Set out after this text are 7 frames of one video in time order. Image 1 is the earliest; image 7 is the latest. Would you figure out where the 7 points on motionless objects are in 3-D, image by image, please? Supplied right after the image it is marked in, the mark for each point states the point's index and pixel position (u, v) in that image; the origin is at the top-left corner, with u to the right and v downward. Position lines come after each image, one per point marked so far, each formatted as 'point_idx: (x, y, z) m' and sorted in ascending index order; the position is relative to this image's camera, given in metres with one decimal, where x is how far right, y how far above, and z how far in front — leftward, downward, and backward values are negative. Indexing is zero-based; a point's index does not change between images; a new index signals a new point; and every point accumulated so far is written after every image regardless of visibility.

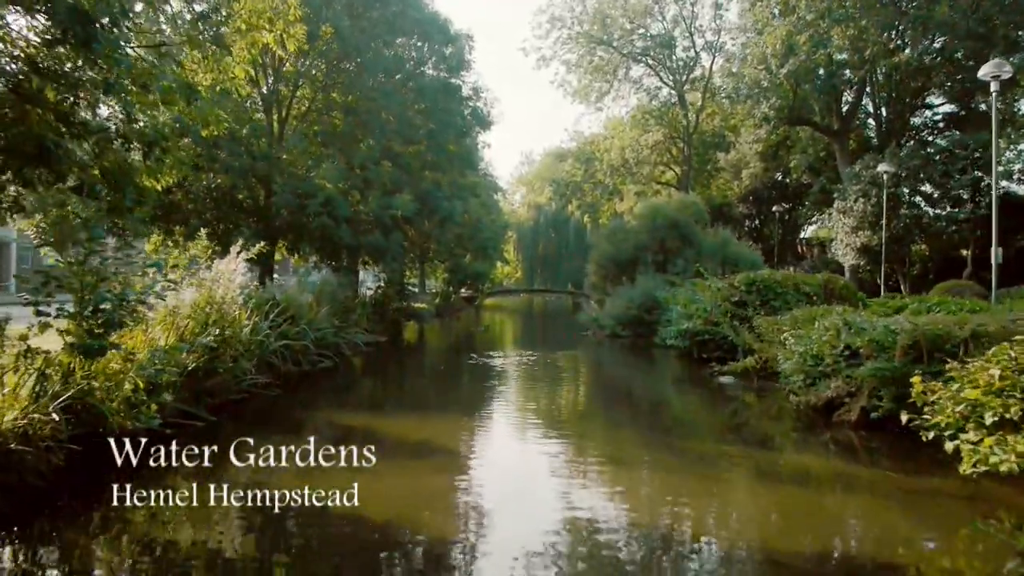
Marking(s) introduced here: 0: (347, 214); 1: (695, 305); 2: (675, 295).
0: (-3.2, +1.4, +14.6) m
1: (+3.4, -0.3, +14.0) m
2: (+3.7, -0.1, +17.4) m
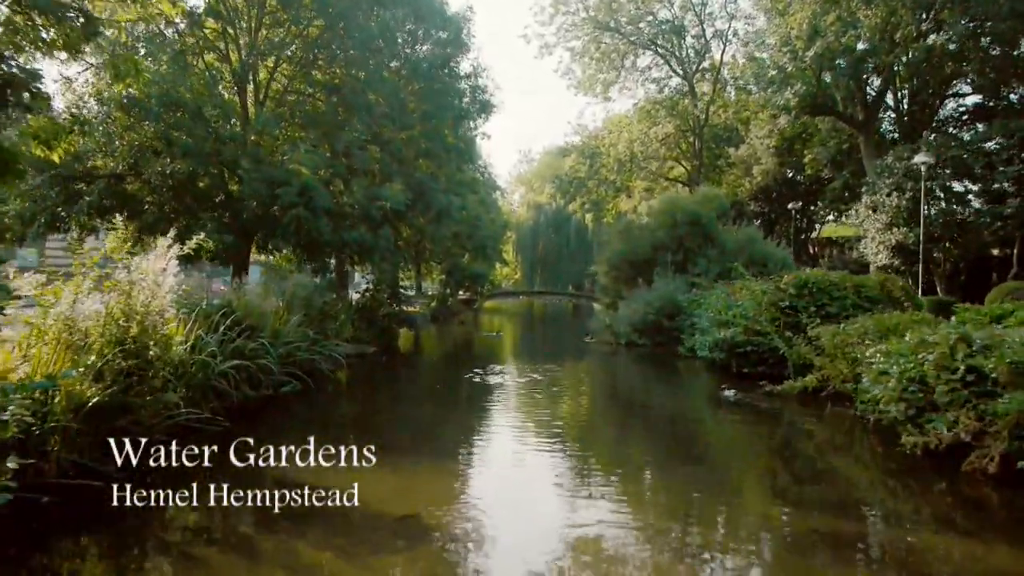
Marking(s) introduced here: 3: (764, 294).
0: (-3.1, +1.4, +12.6) m
1: (+3.5, -0.3, +12.0) m
2: (+3.8, -0.2, +15.4) m
3: (+3.7, -0.1, +11.4) m
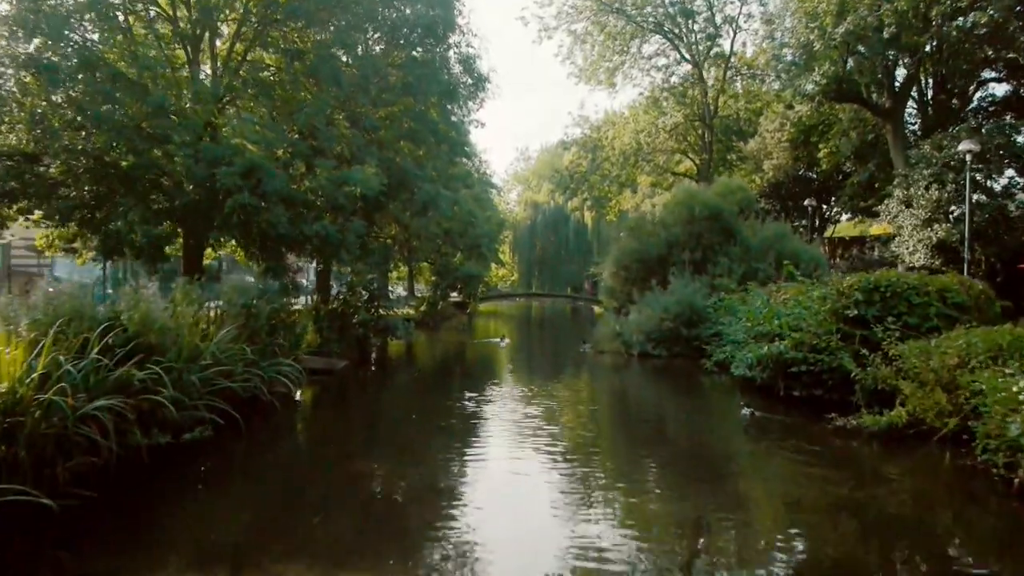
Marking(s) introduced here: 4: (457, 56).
0: (-3.1, +1.3, +10.4) m
1: (+3.5, -0.4, +9.8) m
2: (+3.7, -0.3, +13.2) m
3: (+3.7, -0.1, +9.2) m
4: (-1.2, +4.8, +16.2) m
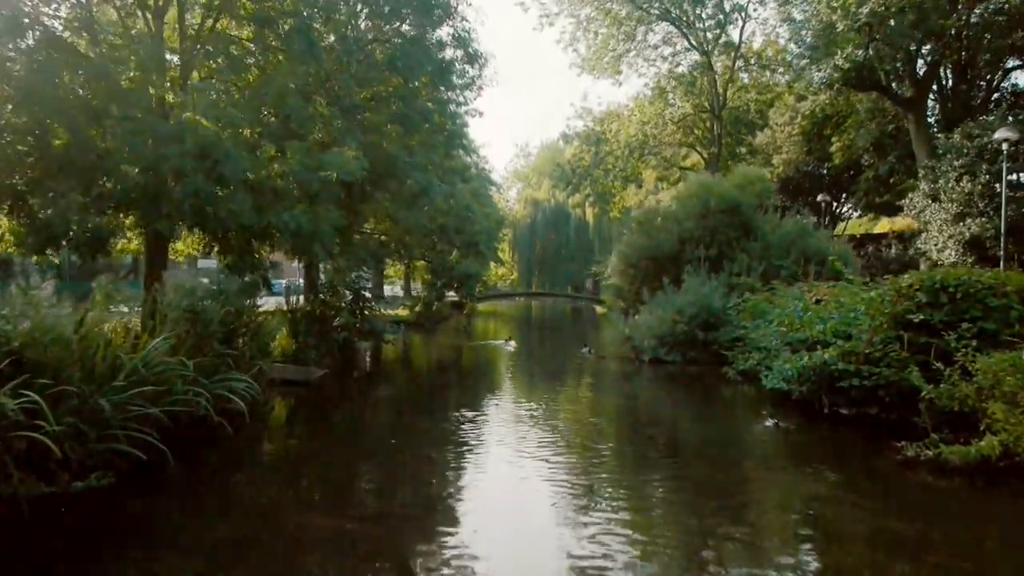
0: (-3.1, +1.3, +9.0) m
1: (+3.5, -0.4, +8.4) m
2: (+3.7, -0.2, +11.8) m
3: (+3.7, -0.1, +7.8) m
4: (-1.2, +4.8, +14.8) m
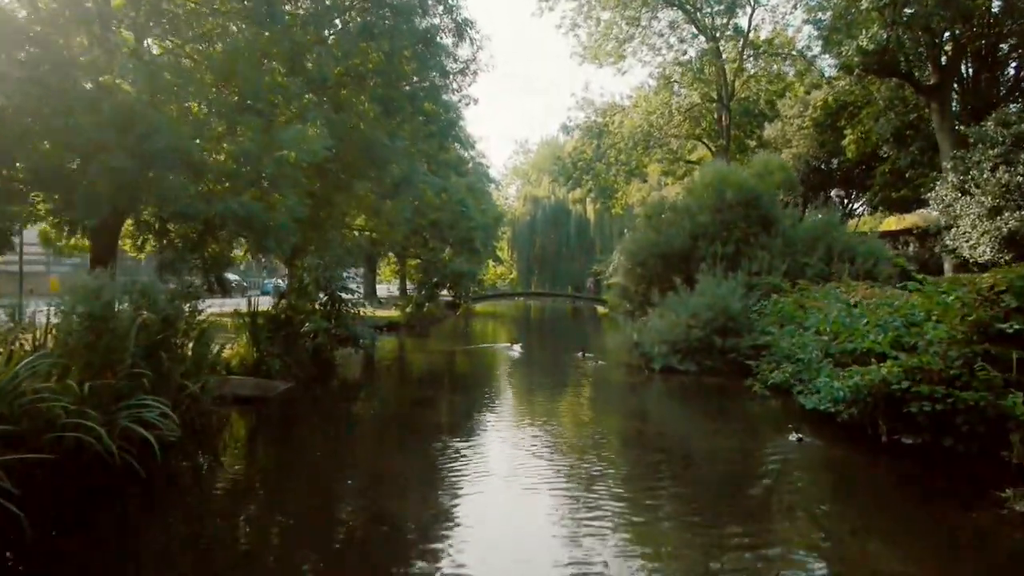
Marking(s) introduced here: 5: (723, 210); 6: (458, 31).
0: (-3.2, +1.3, +7.5) m
1: (+3.4, -0.4, +7.0) m
2: (+3.6, -0.3, +10.3) m
3: (+3.6, -0.1, +6.4) m
4: (-1.3, +4.8, +13.3) m
5: (+3.9, +1.5, +14.5) m
6: (-0.9, +4.5, +13.7) m
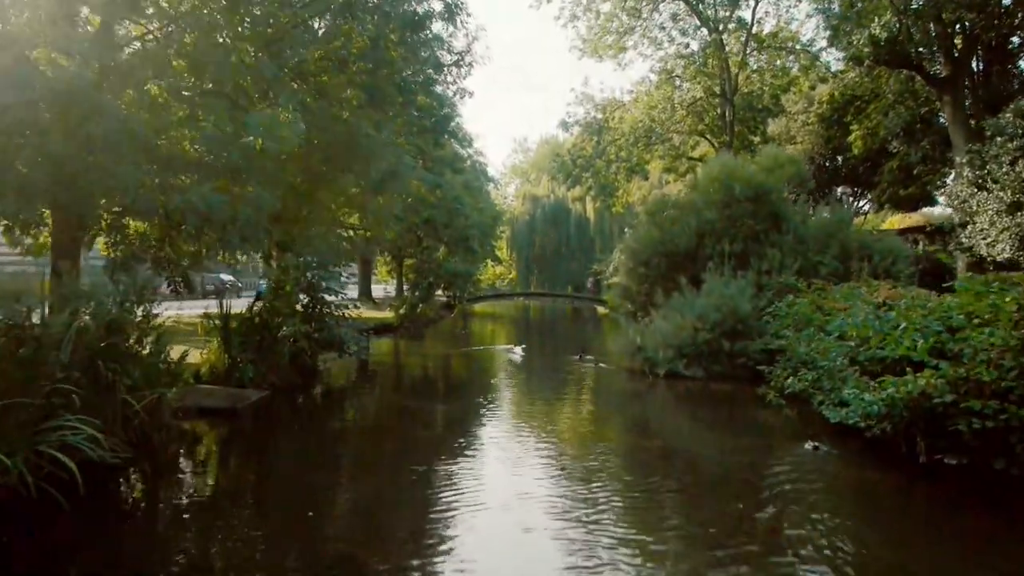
0: (-3.3, +1.3, +6.7) m
1: (+3.3, -0.4, +6.2) m
2: (+3.5, -0.3, +9.5) m
3: (+3.5, -0.1, +5.6) m
4: (-1.3, +4.8, +12.5) m
5: (+3.9, +1.5, +13.7) m
6: (-1.0, +4.5, +12.9) m
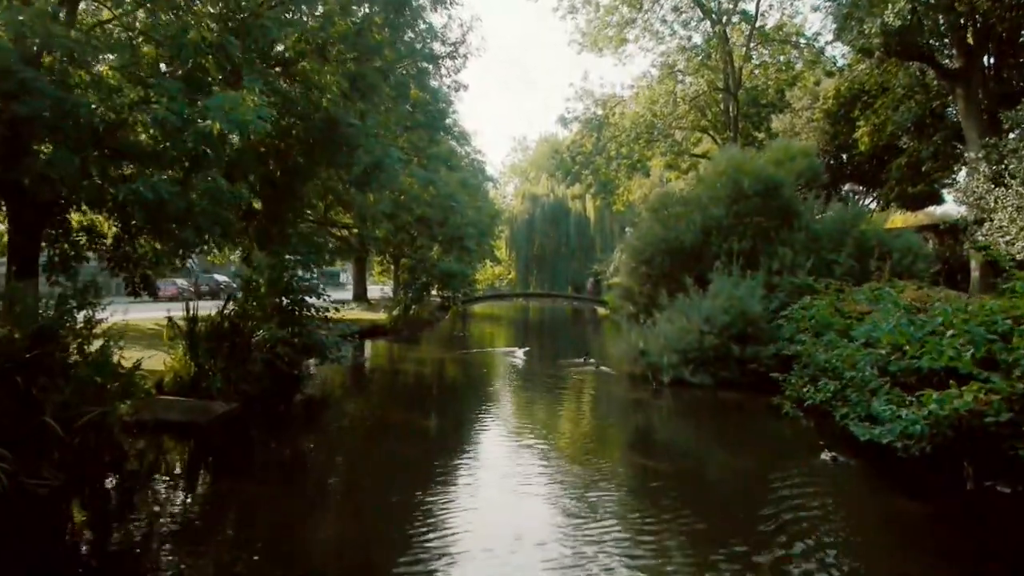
0: (-3.4, +1.3, +6.0) m
1: (+3.2, -0.4, +5.4) m
2: (+3.5, -0.3, +8.8) m
3: (+3.4, -0.2, +4.8) m
4: (-1.4, +4.8, +11.8) m
5: (+3.8, +1.4, +12.9) m
6: (-1.1, +4.5, +12.1) m
